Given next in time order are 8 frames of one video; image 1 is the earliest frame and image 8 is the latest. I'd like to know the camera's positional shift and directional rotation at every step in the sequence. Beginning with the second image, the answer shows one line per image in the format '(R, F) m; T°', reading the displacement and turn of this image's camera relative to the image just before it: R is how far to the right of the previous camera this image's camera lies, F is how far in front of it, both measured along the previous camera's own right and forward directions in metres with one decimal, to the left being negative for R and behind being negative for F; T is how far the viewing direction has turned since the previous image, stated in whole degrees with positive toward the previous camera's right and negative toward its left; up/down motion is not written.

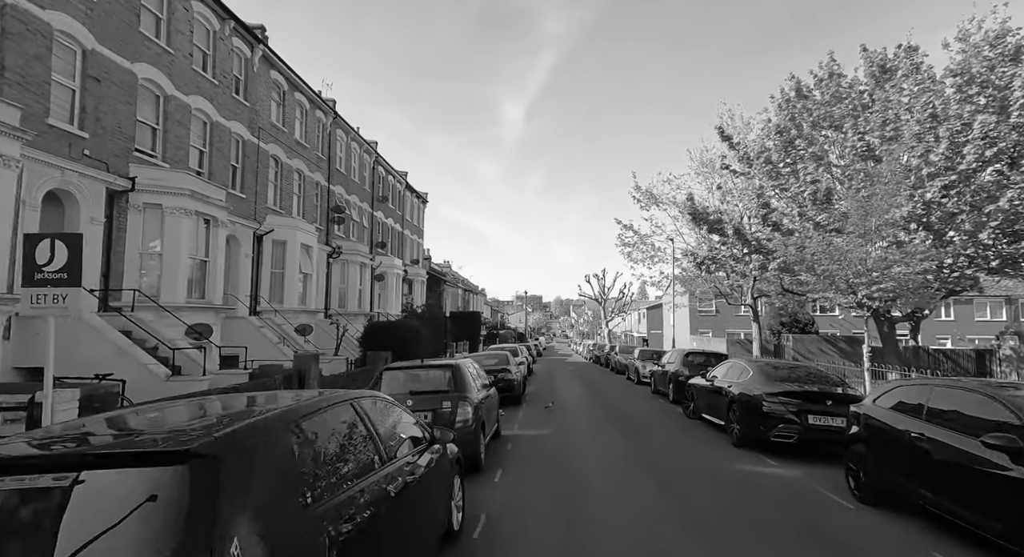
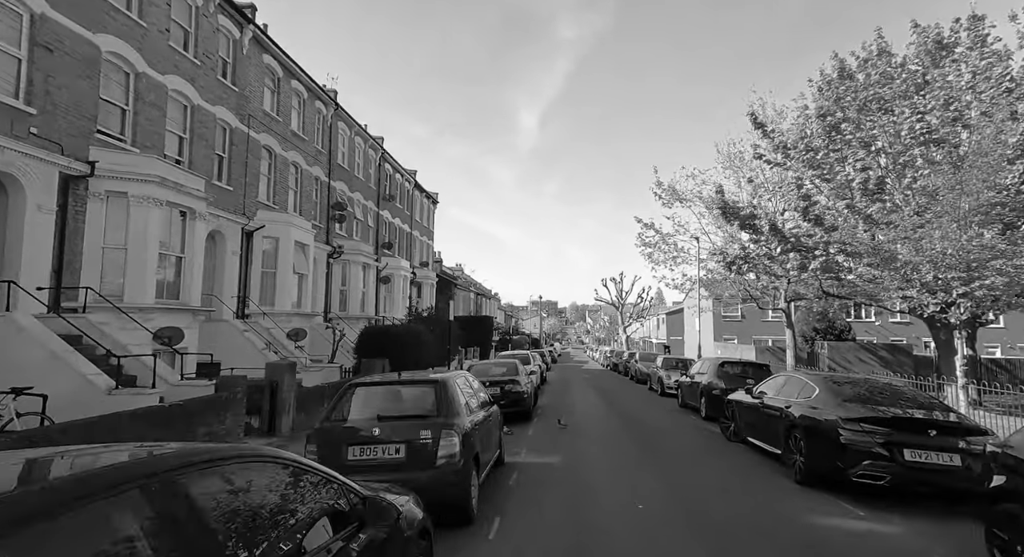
(+0.1, +1.4) m; -2°
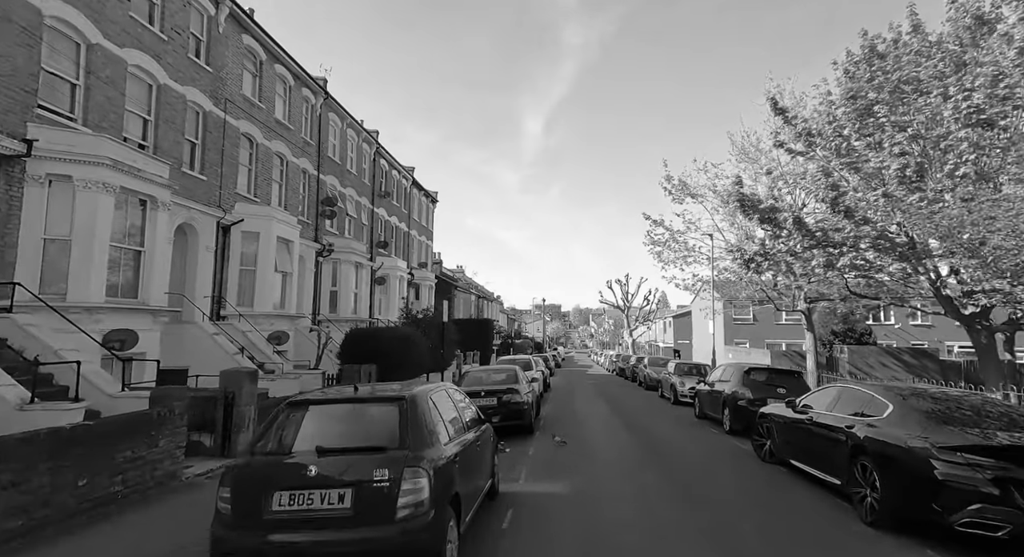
(+0.1, +1.2) m; 0°
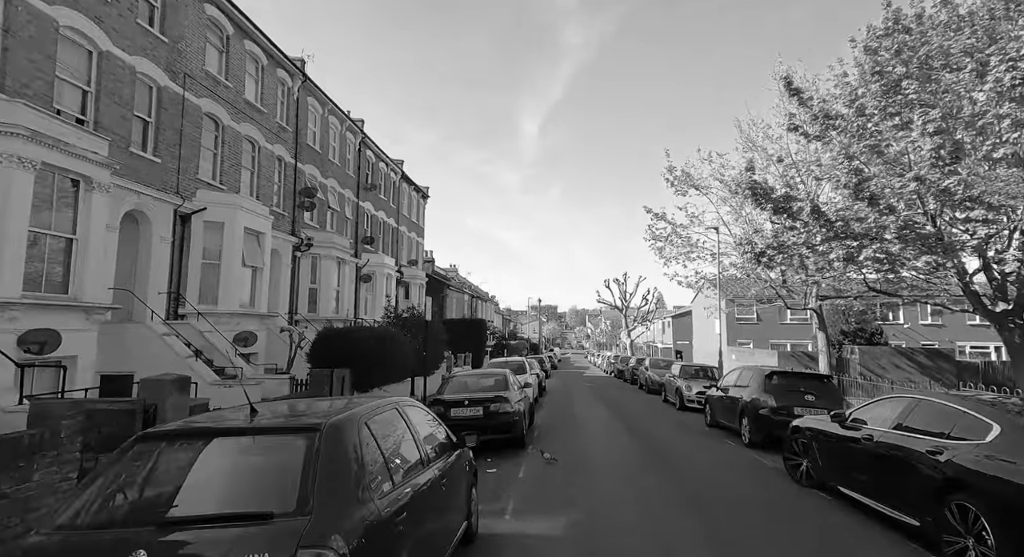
(+0.1, +1.3) m; 0°
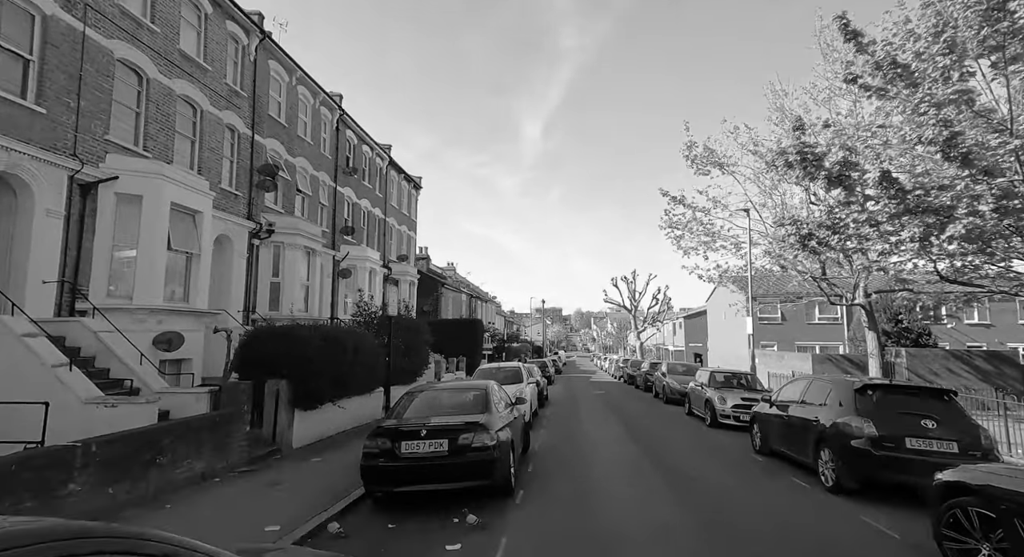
(+0.3, +2.6) m; -1°
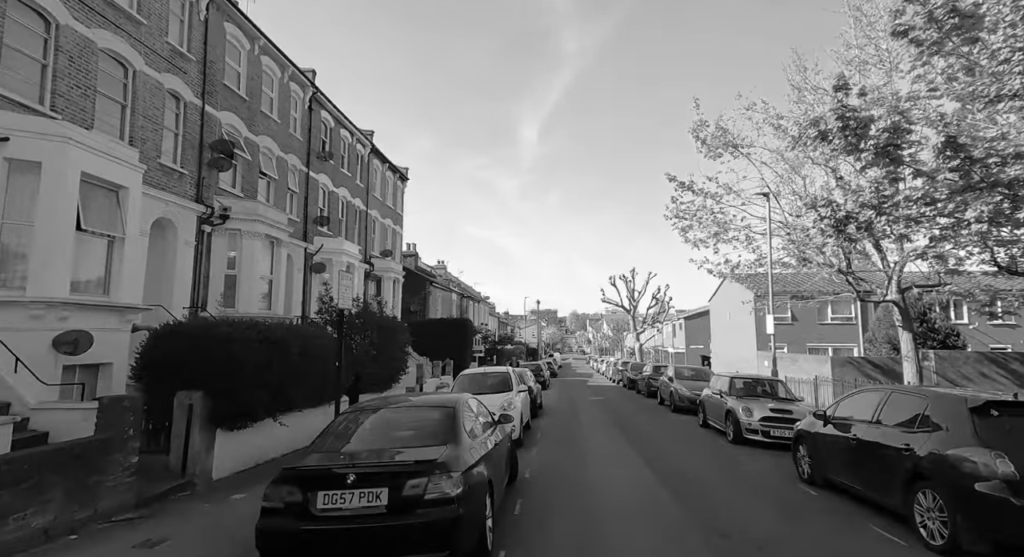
(+0.2, +1.8) m; +1°
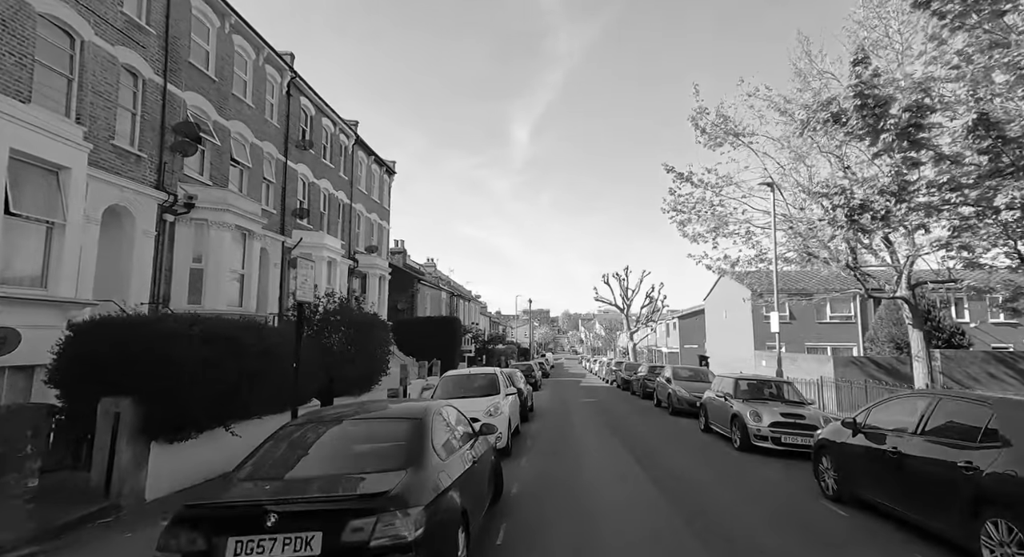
(+0.1, +0.9) m; +1°
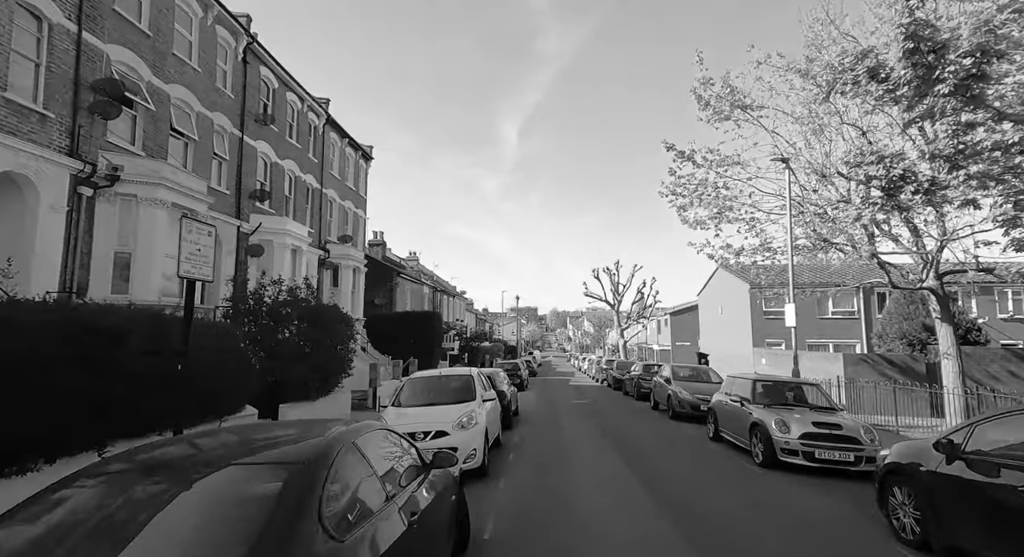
(+0.2, +1.6) m; +1°
